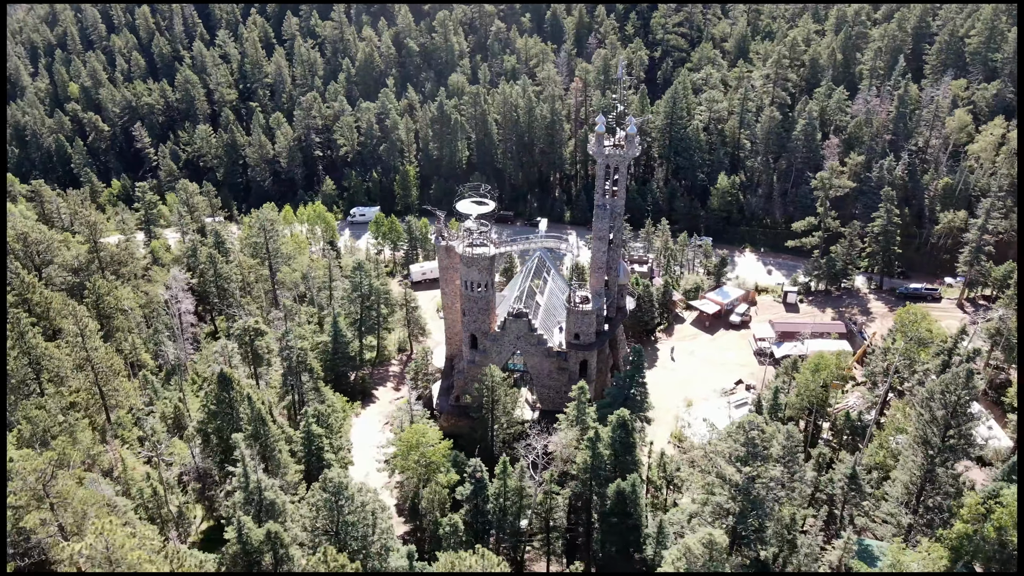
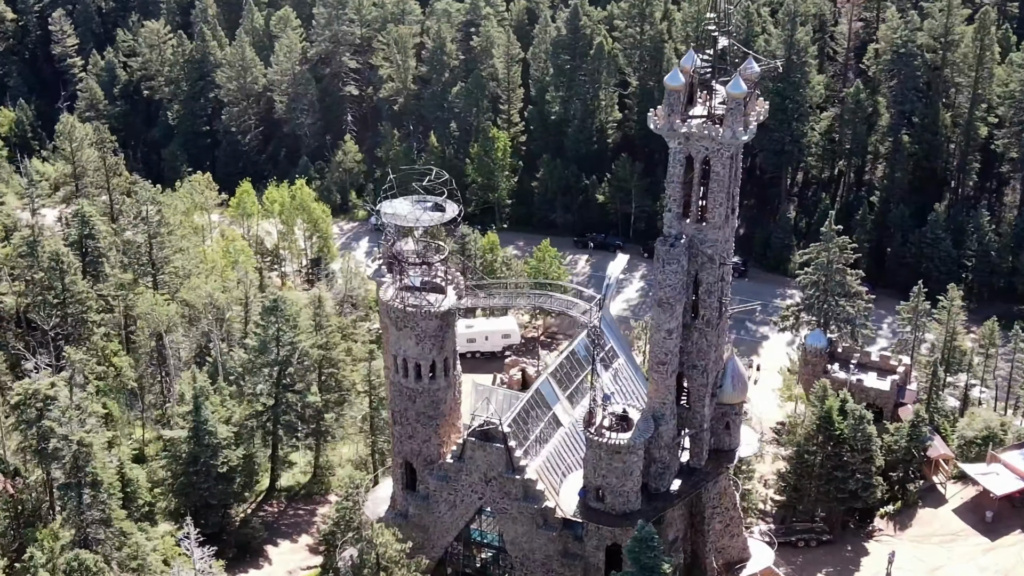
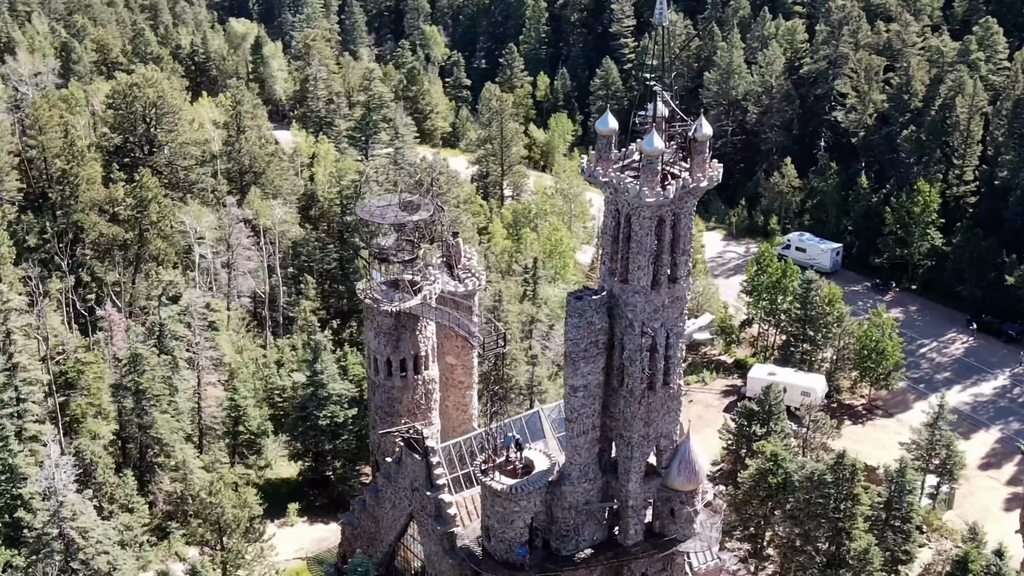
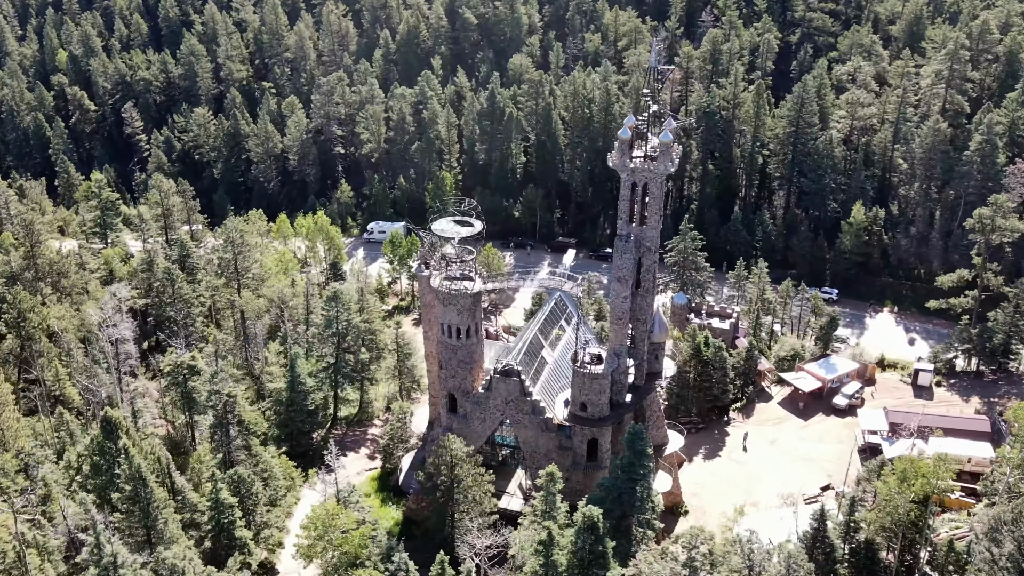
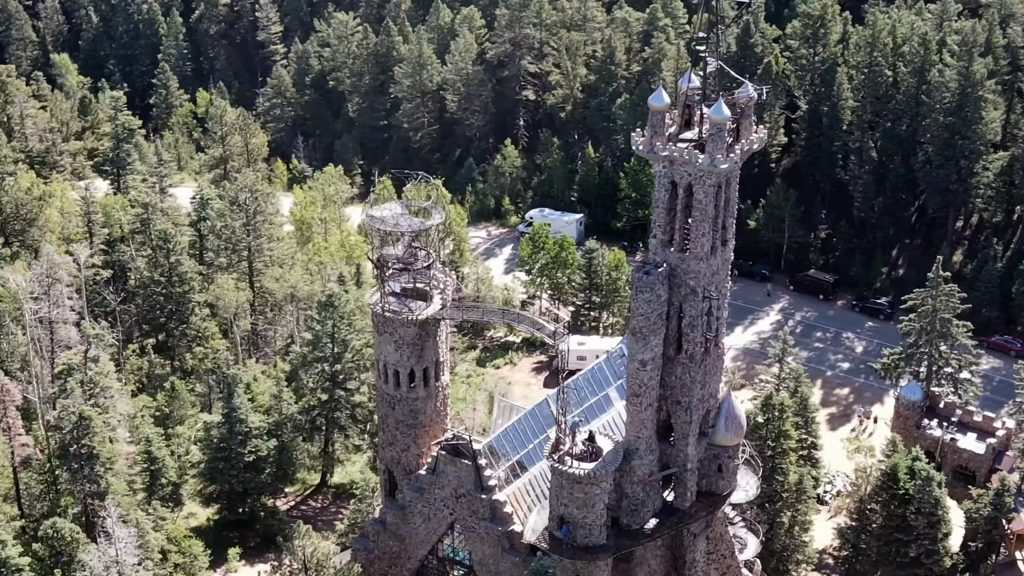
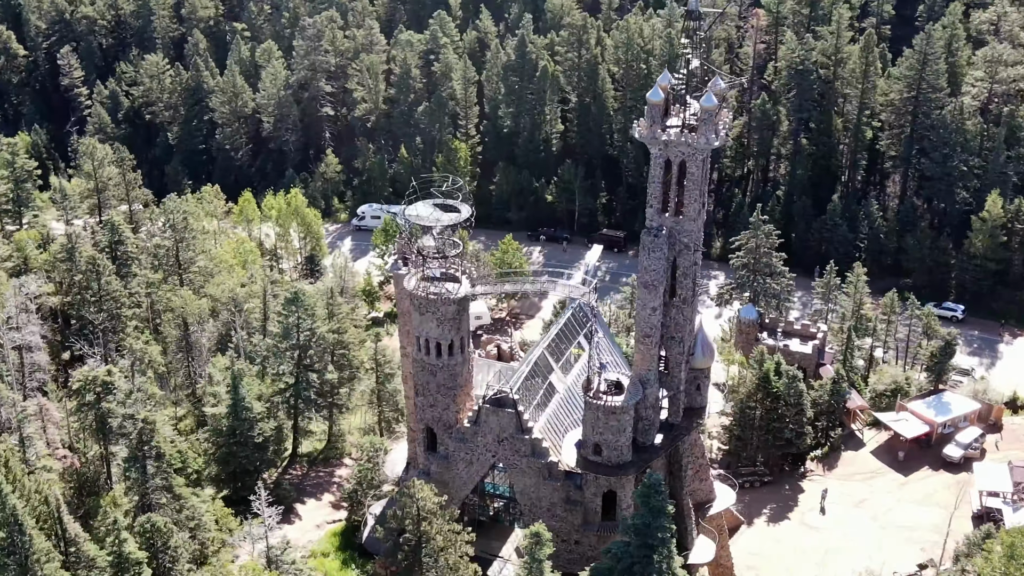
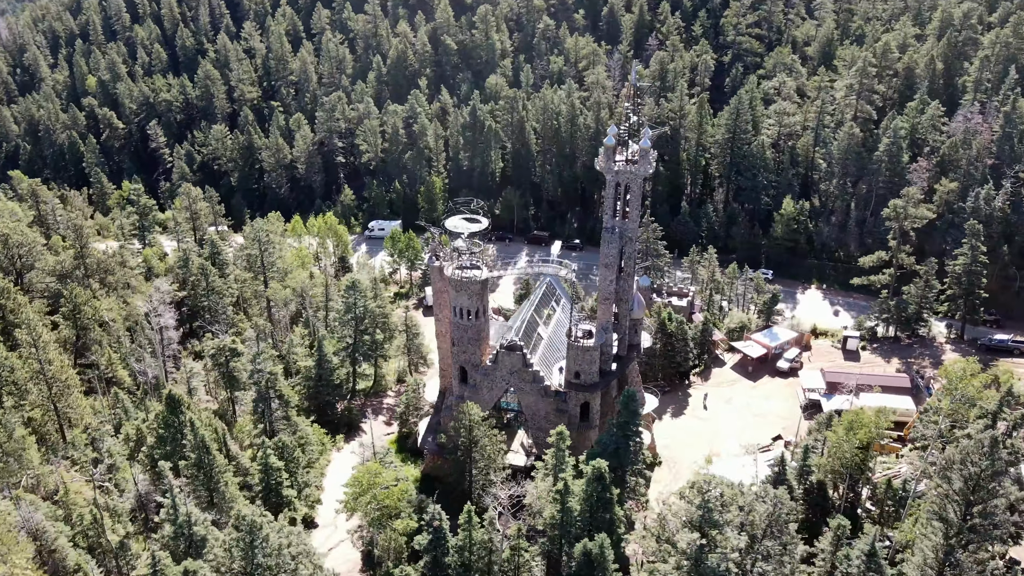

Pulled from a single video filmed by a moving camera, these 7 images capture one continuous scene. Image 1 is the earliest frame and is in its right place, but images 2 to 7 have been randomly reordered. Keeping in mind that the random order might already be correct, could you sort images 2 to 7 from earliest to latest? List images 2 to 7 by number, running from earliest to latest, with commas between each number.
7, 4, 6, 2, 5, 3
